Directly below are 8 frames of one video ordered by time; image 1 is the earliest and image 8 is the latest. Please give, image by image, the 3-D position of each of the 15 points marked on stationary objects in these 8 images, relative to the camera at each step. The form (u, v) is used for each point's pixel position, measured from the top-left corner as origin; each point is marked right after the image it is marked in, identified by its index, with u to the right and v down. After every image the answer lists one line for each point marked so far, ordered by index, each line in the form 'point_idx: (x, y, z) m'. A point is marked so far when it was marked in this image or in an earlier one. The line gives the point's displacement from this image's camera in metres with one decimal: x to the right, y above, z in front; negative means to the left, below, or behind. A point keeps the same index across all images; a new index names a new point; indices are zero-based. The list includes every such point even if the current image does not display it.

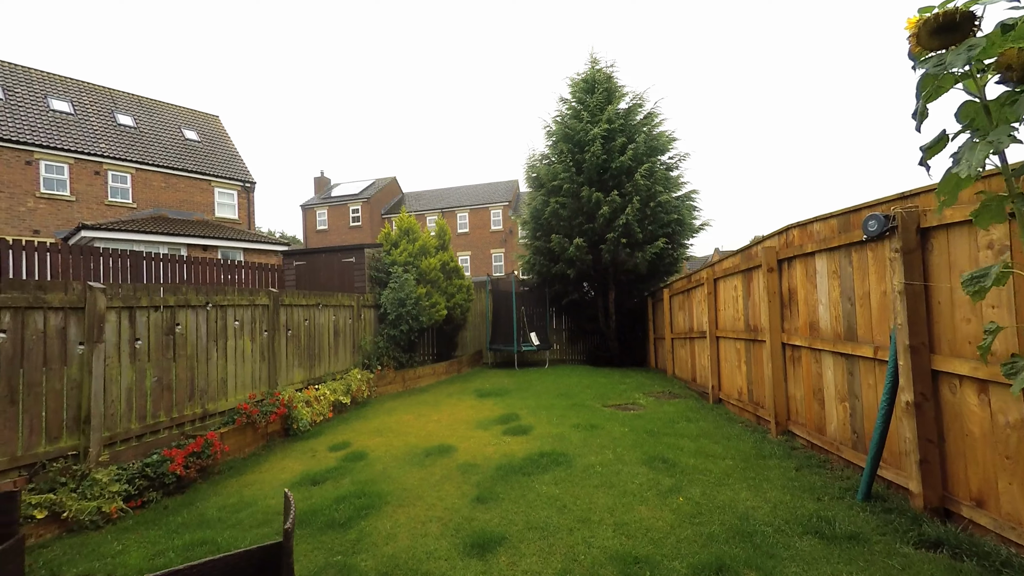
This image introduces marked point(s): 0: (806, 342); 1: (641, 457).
0: (+2.4, -0.4, +4.0) m
1: (+1.0, -1.3, +3.9) m
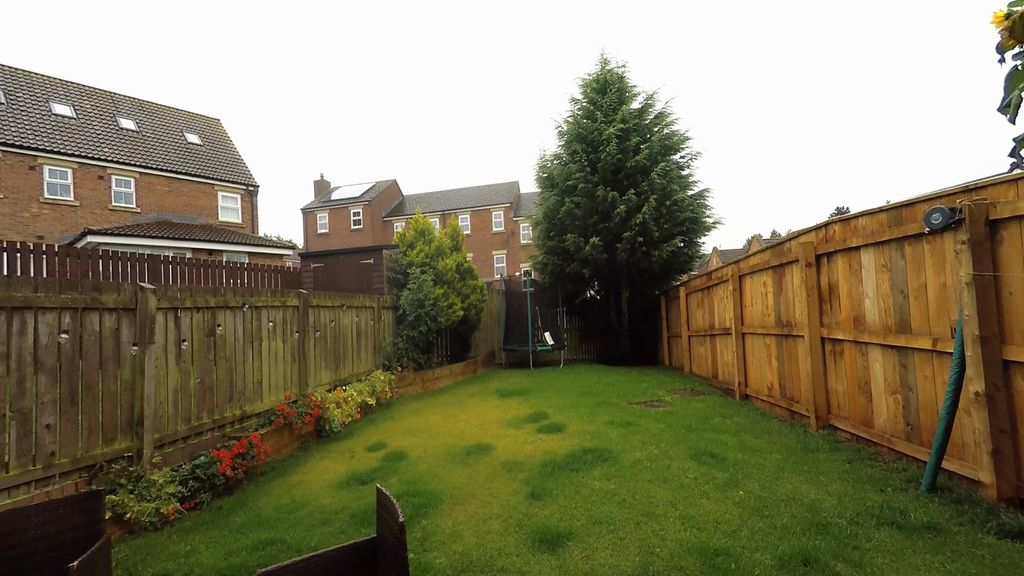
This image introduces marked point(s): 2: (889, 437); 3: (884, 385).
0: (+2.8, -0.4, +4.0) m
1: (+1.4, -1.3, +3.9) m
2: (+2.7, -1.1, +3.6) m
3: (+2.8, -0.7, +3.6) m
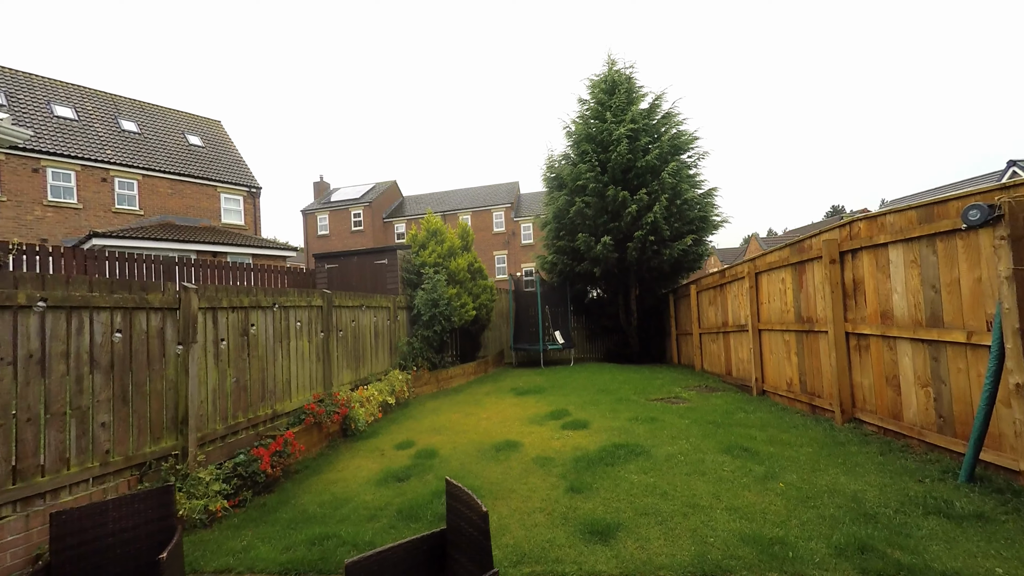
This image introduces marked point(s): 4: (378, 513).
0: (+3.0, -0.3, +4.1) m
1: (+1.7, -1.3, +4.0) m
2: (+3.0, -1.0, +3.7) m
3: (+3.0, -0.7, +3.7) m
4: (-0.9, -1.5, +3.2) m
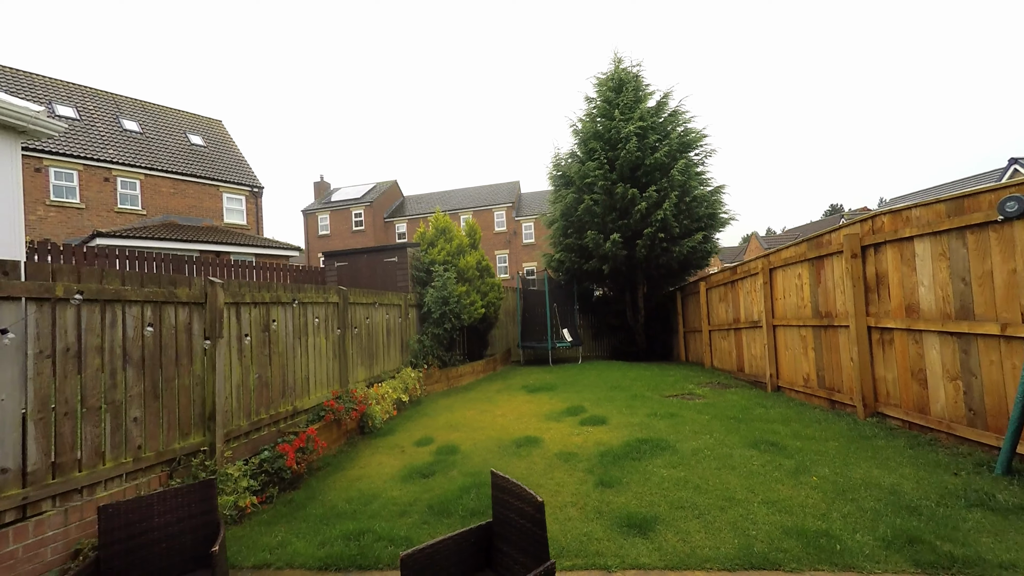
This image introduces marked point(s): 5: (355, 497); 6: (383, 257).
0: (+3.2, -0.3, +4.1) m
1: (+1.9, -1.2, +4.0) m
2: (+3.2, -1.0, +3.7) m
3: (+3.2, -0.6, +3.7) m
4: (-0.7, -1.4, +3.2) m
5: (-1.1, -1.4, +3.5) m
6: (-2.3, +0.6, +8.8) m
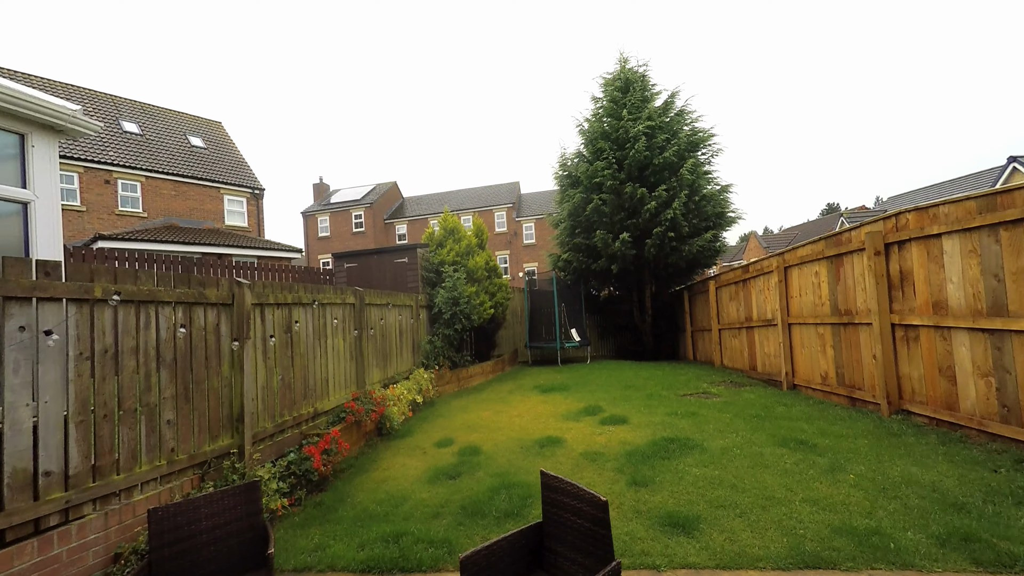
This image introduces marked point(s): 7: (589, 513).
0: (+3.4, -0.3, +4.1) m
1: (+2.1, -1.2, +4.0) m
2: (+3.4, -1.0, +3.6) m
3: (+3.4, -0.6, +3.7) m
4: (-0.4, -1.4, +3.2) m
5: (-0.9, -1.4, +3.4) m
6: (-2.1, +0.5, +8.7) m
7: (+0.3, -0.8, +1.8) m
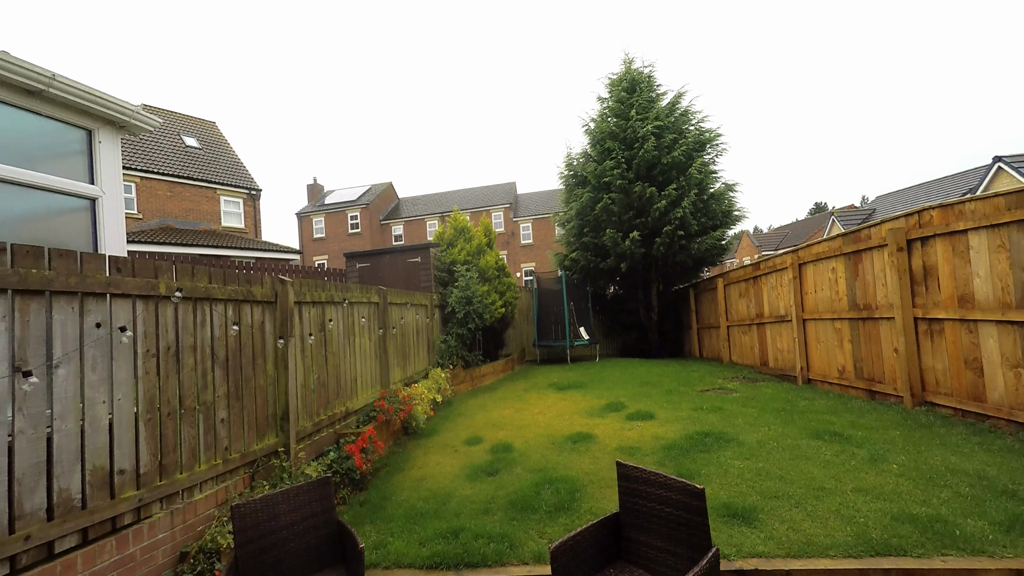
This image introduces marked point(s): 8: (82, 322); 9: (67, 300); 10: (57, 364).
0: (+3.7, -0.2, +4.1) m
1: (+2.4, -1.2, +4.0) m
2: (+3.7, -0.9, +3.7) m
3: (+3.7, -0.5, +3.8) m
4: (-0.1, -1.4, +3.2) m
5: (-0.6, -1.4, +3.4) m
6: (-1.9, +0.5, +8.7) m
7: (+0.6, -0.8, +1.8) m
8: (-1.9, -0.1, +2.3) m
9: (-2.0, 0.0, +2.2) m
10: (-2.0, -0.3, +2.1) m
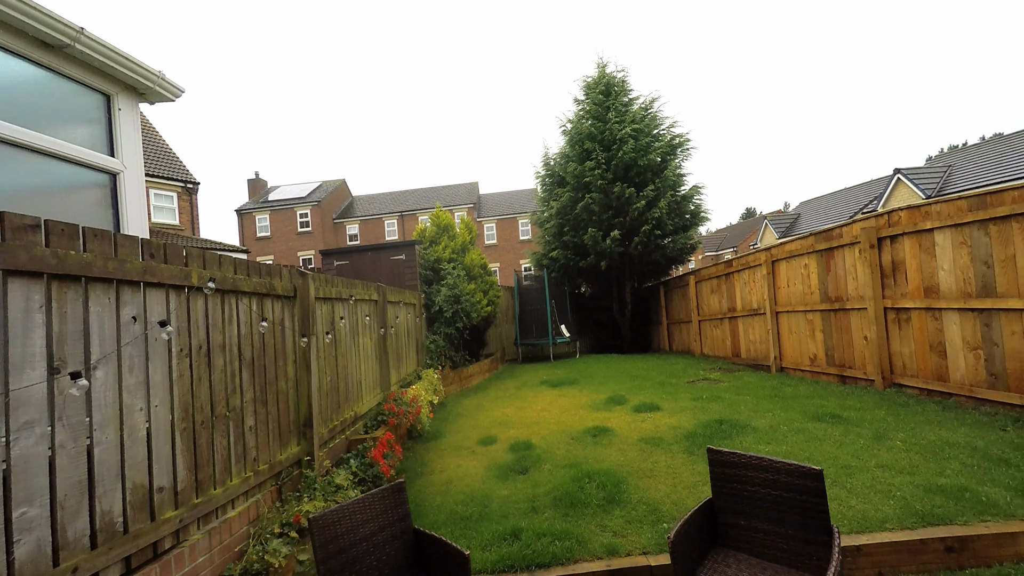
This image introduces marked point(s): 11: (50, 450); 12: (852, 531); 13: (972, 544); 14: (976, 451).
0: (+3.8, -0.1, +4.5) m
1: (+2.5, -1.1, +4.2) m
2: (+3.9, -0.8, +4.0) m
3: (+3.9, -0.4, +4.1) m
4: (+0.1, -1.4, +3.1) m
5: (-0.3, -1.4, +3.3) m
6: (-2.2, +0.5, +8.4) m
7: (+1.0, -0.8, +1.8) m
8: (-1.6, -0.1, +2.0) m
9: (-1.6, 0.0, +1.9) m
10: (-1.6, -0.3, +1.9) m
11: (-1.6, -0.6, +1.7) m
12: (+1.7, -1.2, +2.4) m
13: (+2.4, -1.3, +2.6) m
14: (+3.4, -1.2, +3.7) m
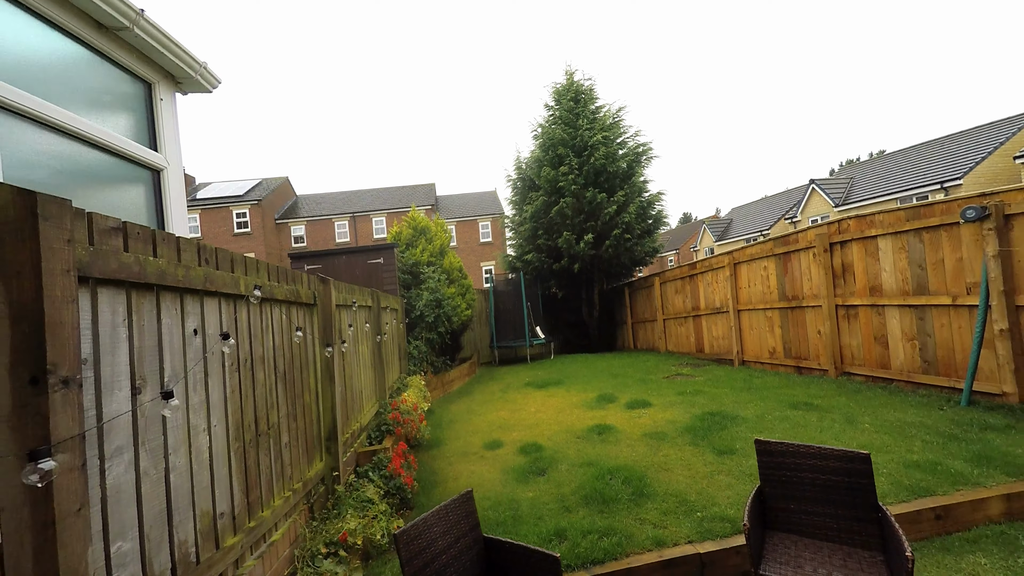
0: (+3.9, -0.1, +4.9) m
1: (+2.6, -1.1, +4.6) m
2: (+4.0, -0.8, +4.5) m
3: (+4.0, -0.4, +4.6) m
4: (+0.4, -1.4, +3.2) m
5: (-0.1, -1.4, +3.4) m
6: (-2.6, +0.4, +8.2) m
7: (+1.3, -0.8, +2.1) m
8: (-1.3, -0.2, +1.9) m
9: (-1.3, -0.1, +1.9) m
10: (-1.3, -0.4, +1.8) m
11: (-1.2, -0.6, +1.7) m
12: (+1.9, -1.2, +2.7) m
13: (+2.6, -1.3, +3.0) m
14: (+3.6, -1.2, +4.1) m
